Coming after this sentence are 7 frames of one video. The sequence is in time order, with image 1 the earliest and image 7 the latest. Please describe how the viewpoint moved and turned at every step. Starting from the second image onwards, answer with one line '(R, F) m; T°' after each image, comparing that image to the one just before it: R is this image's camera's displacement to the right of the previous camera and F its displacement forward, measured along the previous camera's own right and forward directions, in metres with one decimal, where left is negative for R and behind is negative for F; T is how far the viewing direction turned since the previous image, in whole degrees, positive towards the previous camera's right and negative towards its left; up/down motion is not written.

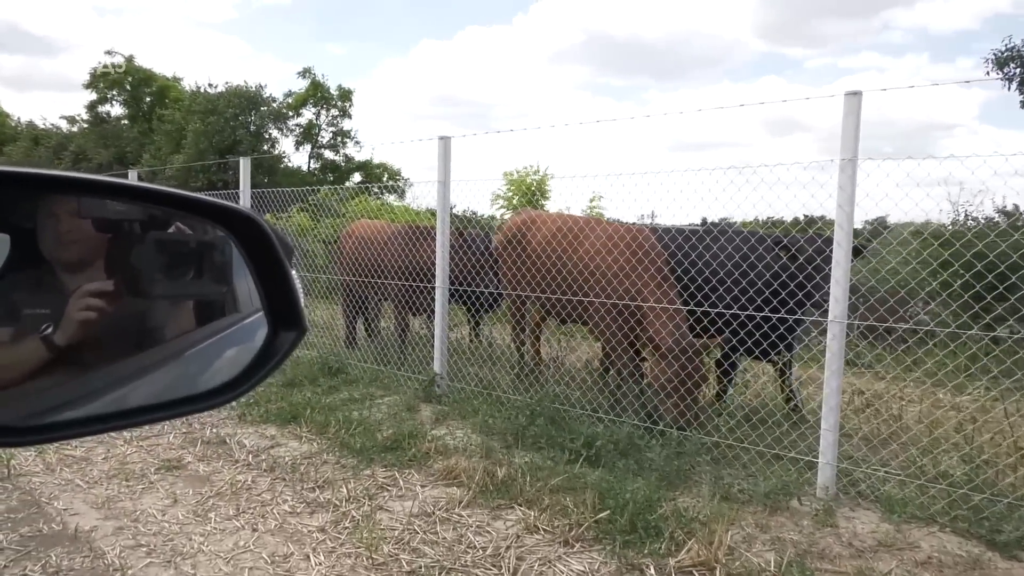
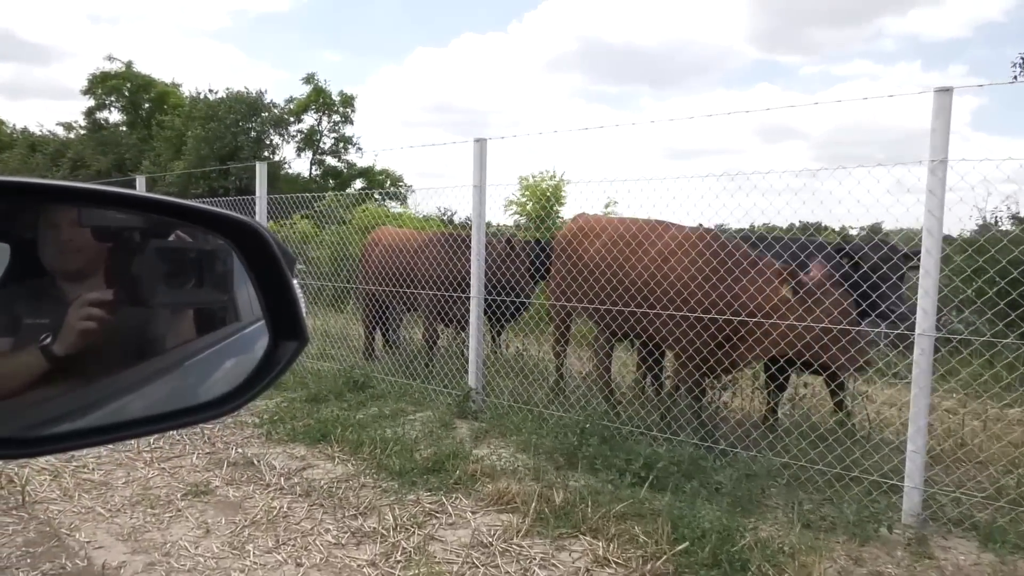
(-0.3, +0.3) m; 0°
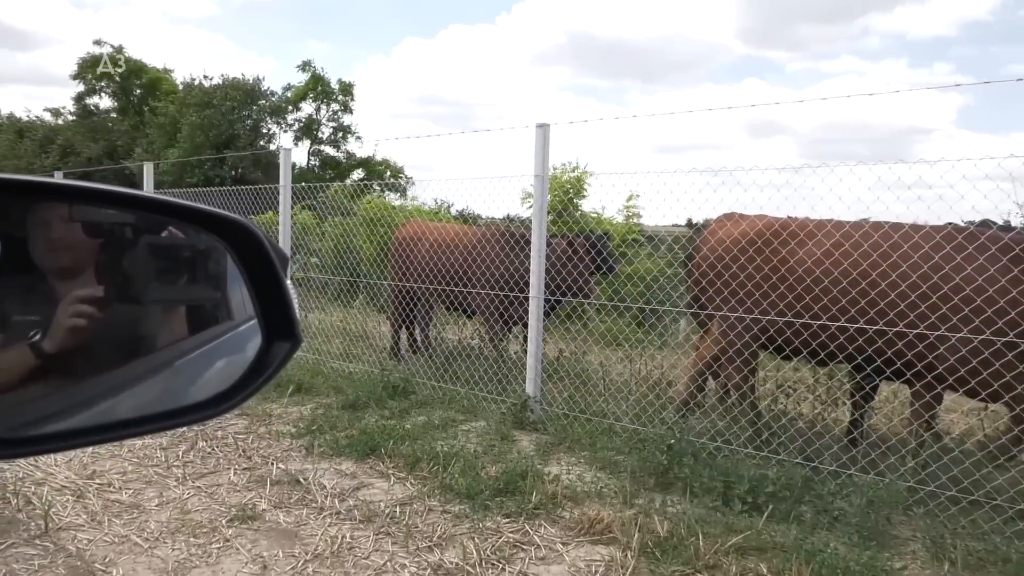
(-0.4, +0.4) m; +1°
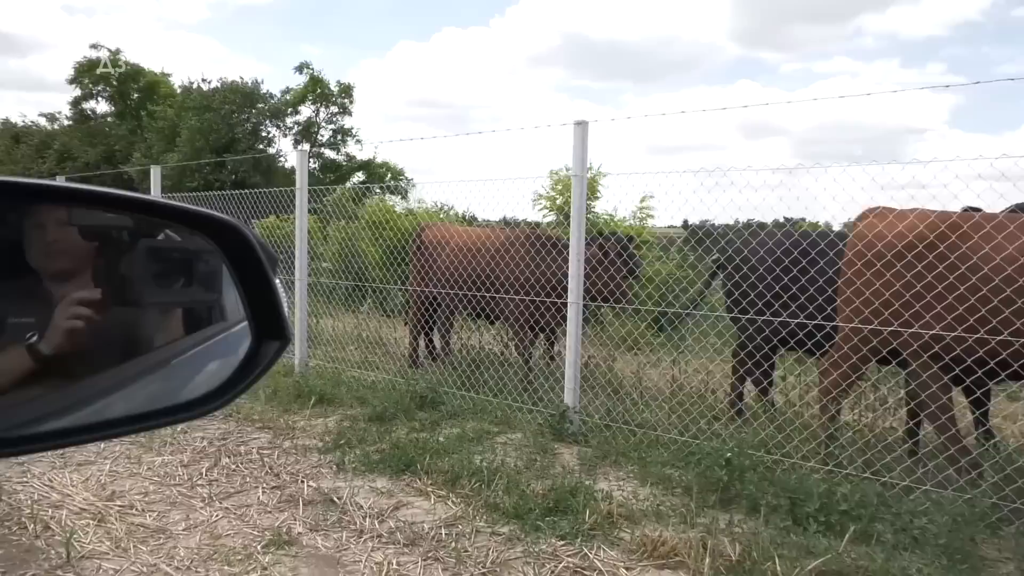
(-0.2, +0.2) m; 0°
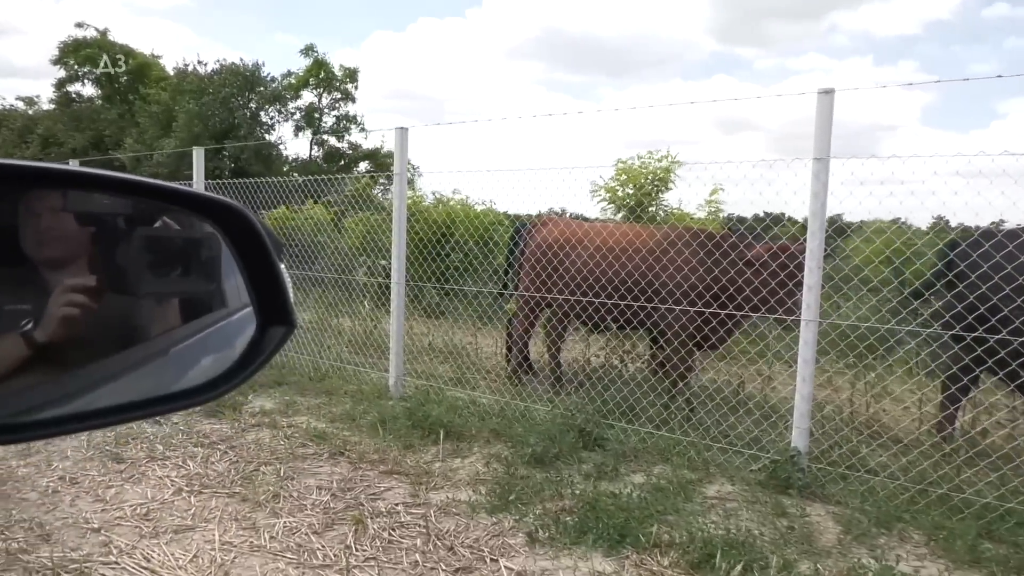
(-1.1, +0.9) m; +2°
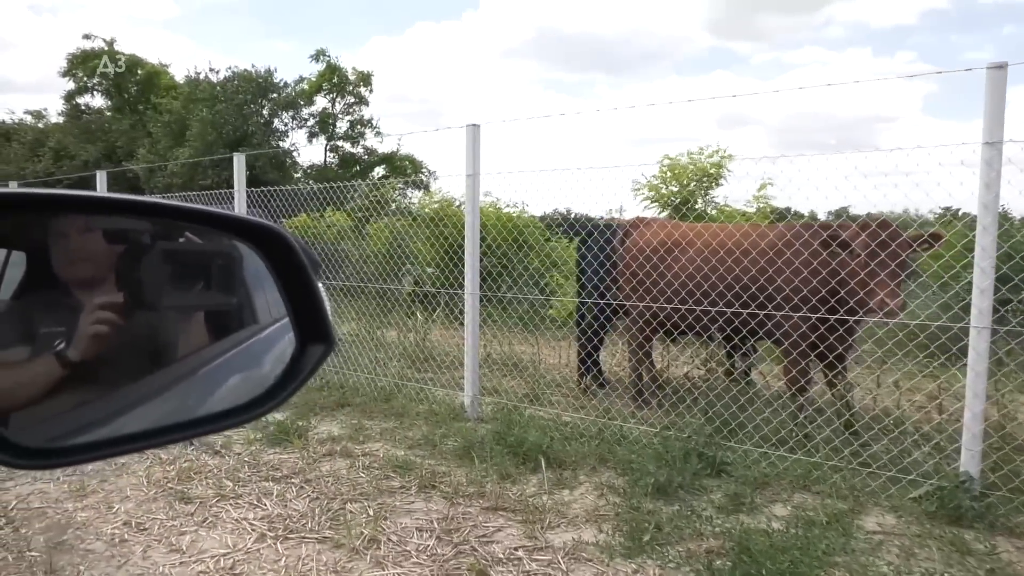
(-0.5, +0.4) m; 0°
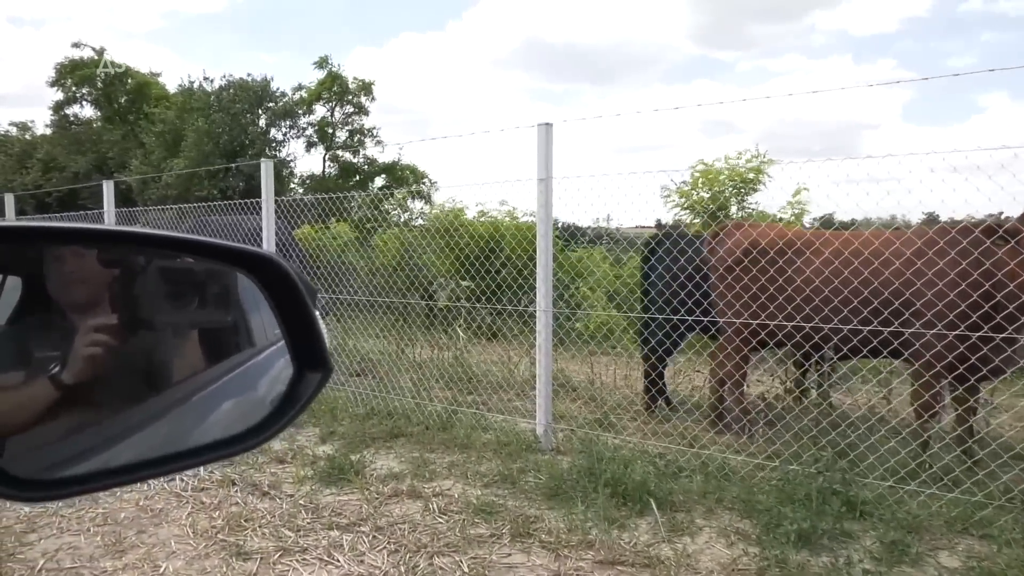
(-0.5, +0.4) m; +1°
